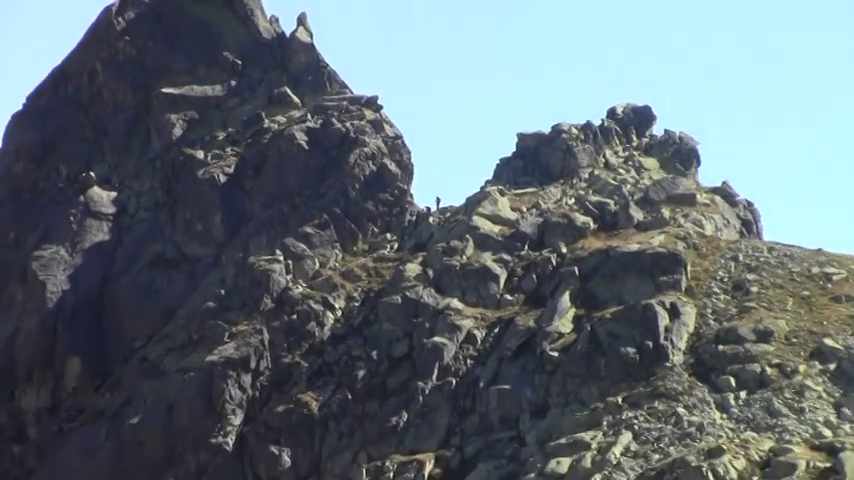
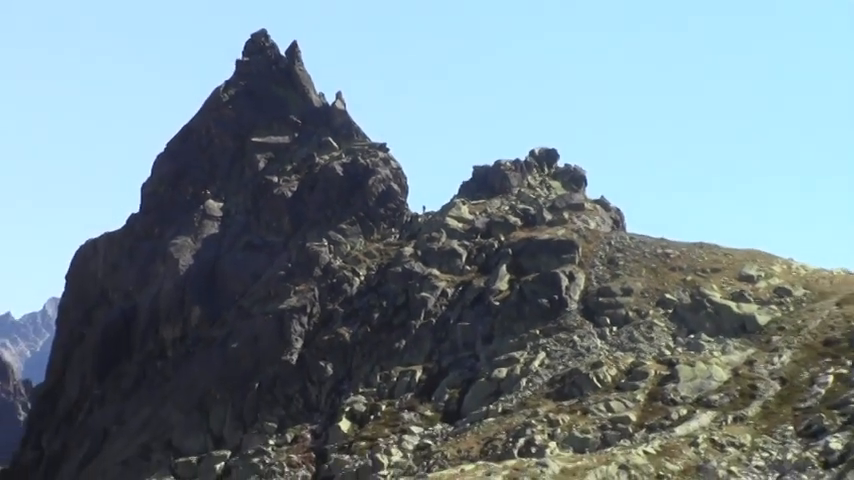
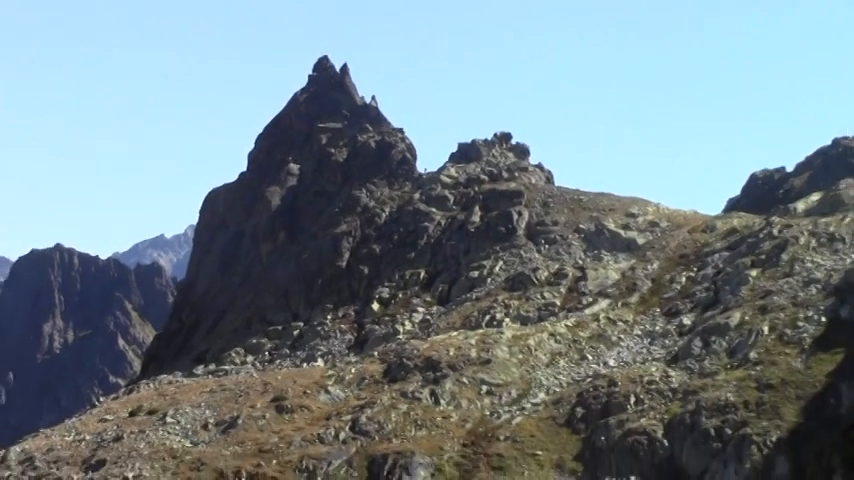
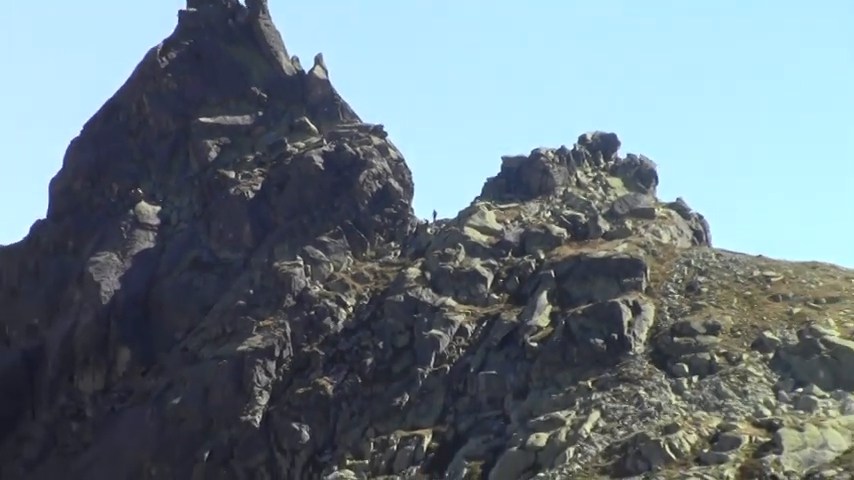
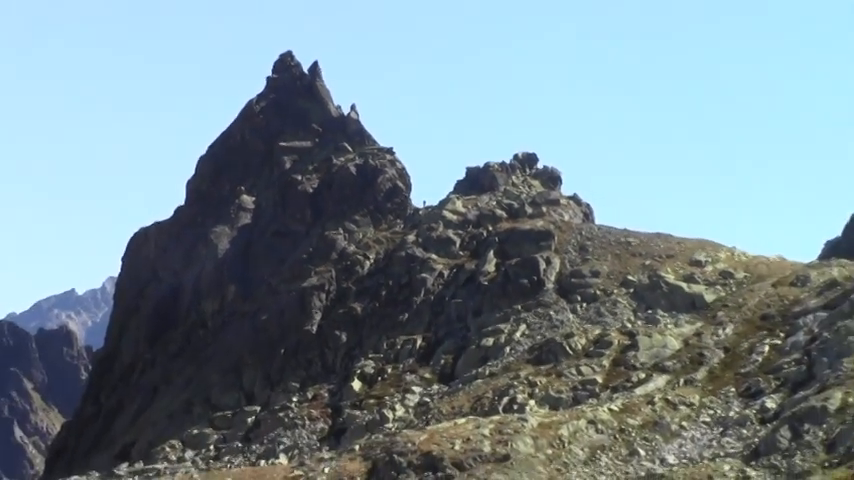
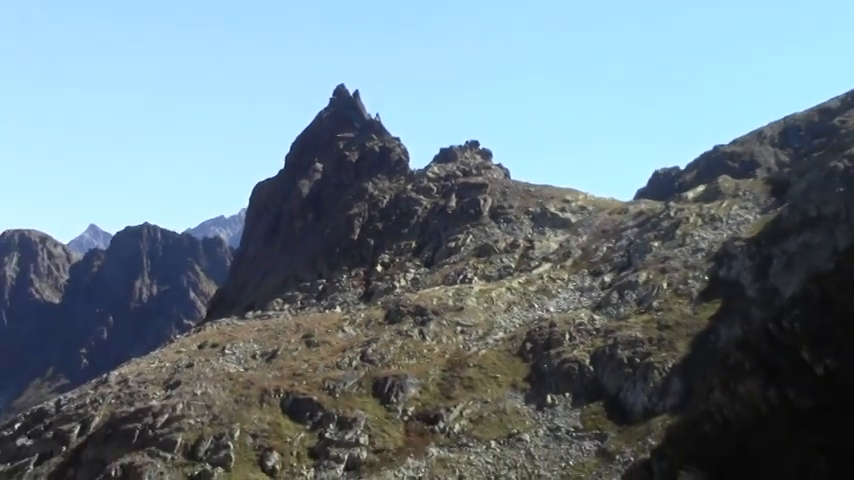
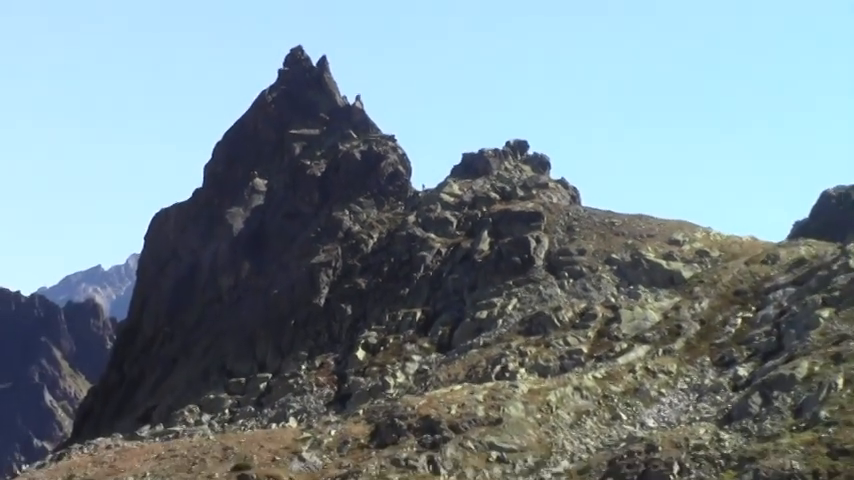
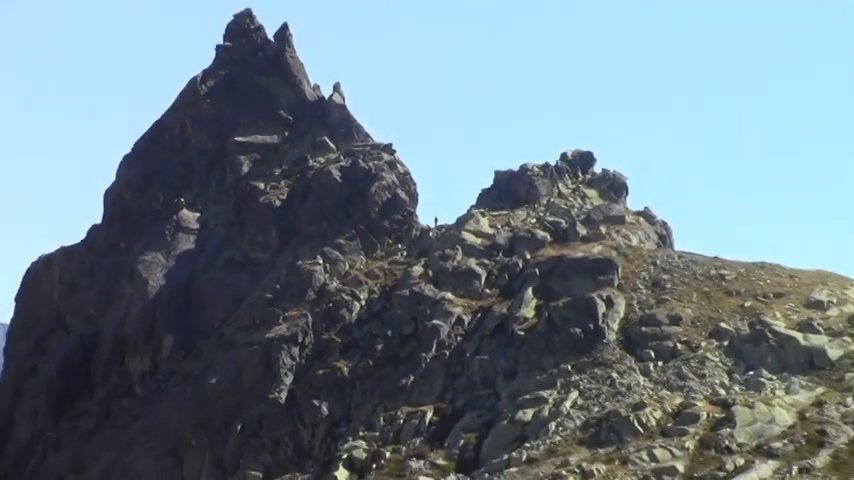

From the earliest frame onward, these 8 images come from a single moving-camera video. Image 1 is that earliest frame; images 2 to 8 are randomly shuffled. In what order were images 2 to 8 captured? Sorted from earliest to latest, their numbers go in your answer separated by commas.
4, 8, 2, 5, 7, 3, 6
